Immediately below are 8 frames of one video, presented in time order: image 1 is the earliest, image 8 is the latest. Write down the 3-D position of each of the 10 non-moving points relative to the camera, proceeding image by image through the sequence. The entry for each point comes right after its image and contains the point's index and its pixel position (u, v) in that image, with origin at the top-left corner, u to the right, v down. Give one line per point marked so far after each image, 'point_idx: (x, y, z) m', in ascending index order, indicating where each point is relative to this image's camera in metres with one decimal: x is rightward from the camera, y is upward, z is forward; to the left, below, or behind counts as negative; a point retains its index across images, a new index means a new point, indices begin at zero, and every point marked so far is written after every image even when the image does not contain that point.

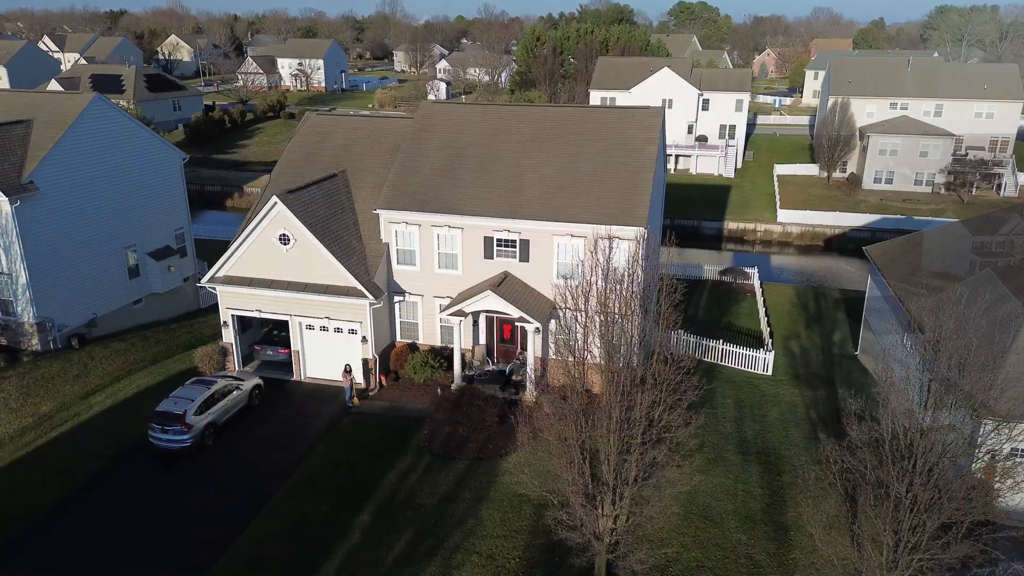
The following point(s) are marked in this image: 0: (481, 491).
0: (-0.7, -5.2, +18.8) m
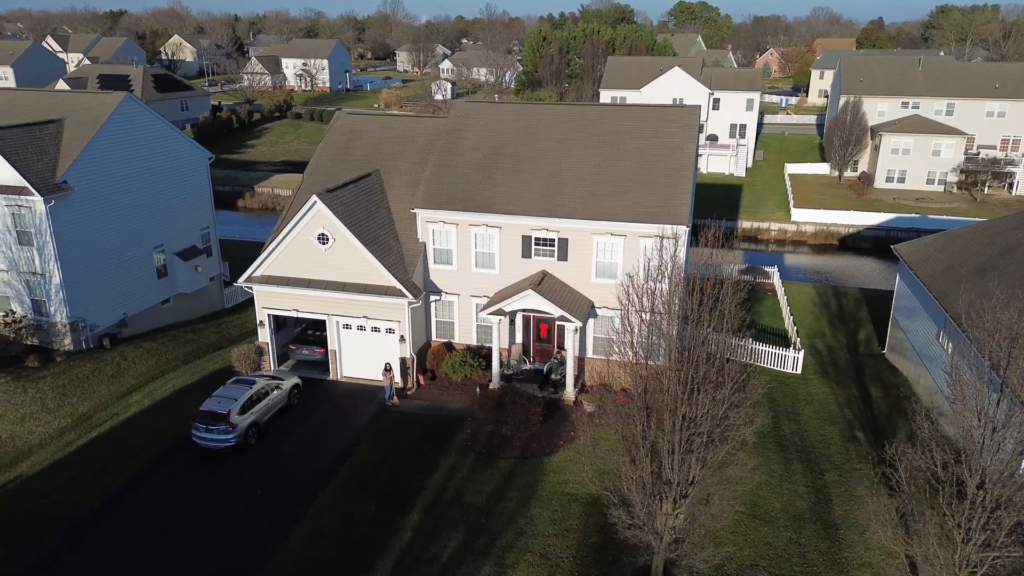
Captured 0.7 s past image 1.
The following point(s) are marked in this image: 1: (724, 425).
0: (+0.5, -5.1, +18.7) m
1: (+4.2, -2.8, +14.3) m
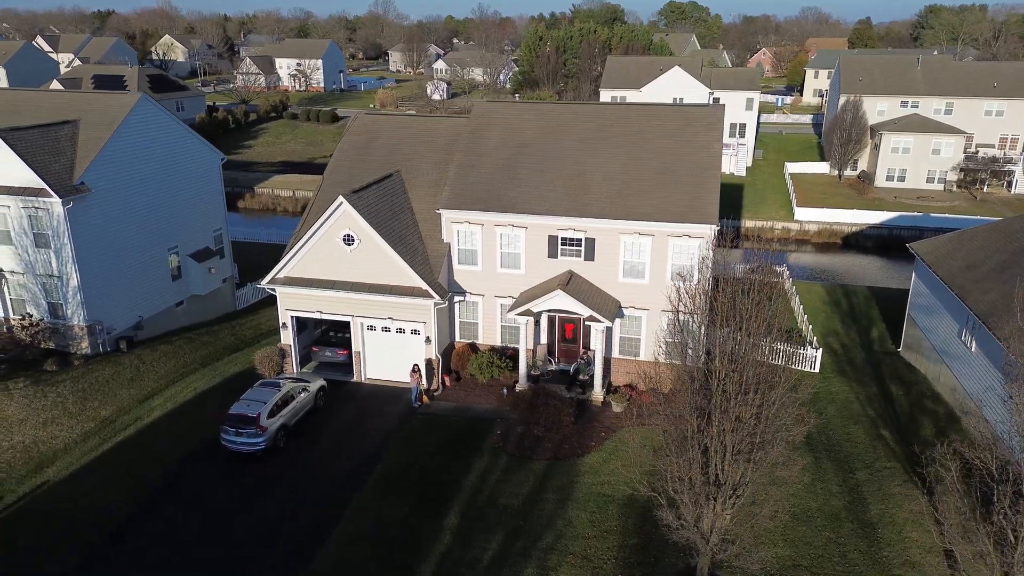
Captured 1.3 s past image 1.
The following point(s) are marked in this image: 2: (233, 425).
0: (+1.4, -5.1, +18.7) m
1: (+5.1, -2.8, +14.2) m
2: (-7.6, -3.7, +19.9) m
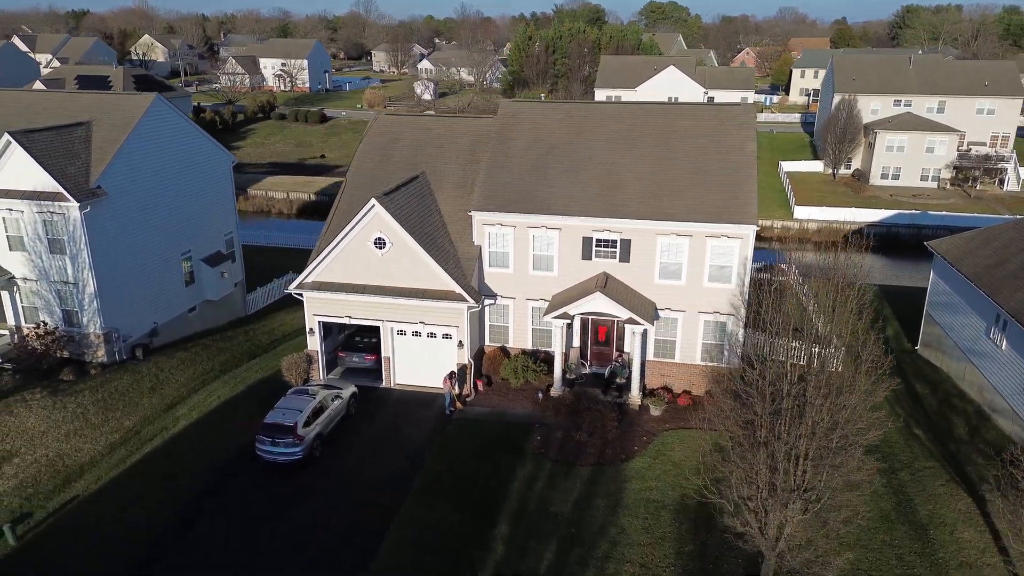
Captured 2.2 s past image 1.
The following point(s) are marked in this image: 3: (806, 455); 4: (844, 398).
0: (+2.6, -5.2, +18.4) m
1: (+6.4, -2.8, +14.0) m
2: (-6.4, -3.8, +19.4) m
3: (+5.5, -3.1, +13.7) m
4: (+6.3, -2.1, +14.1) m
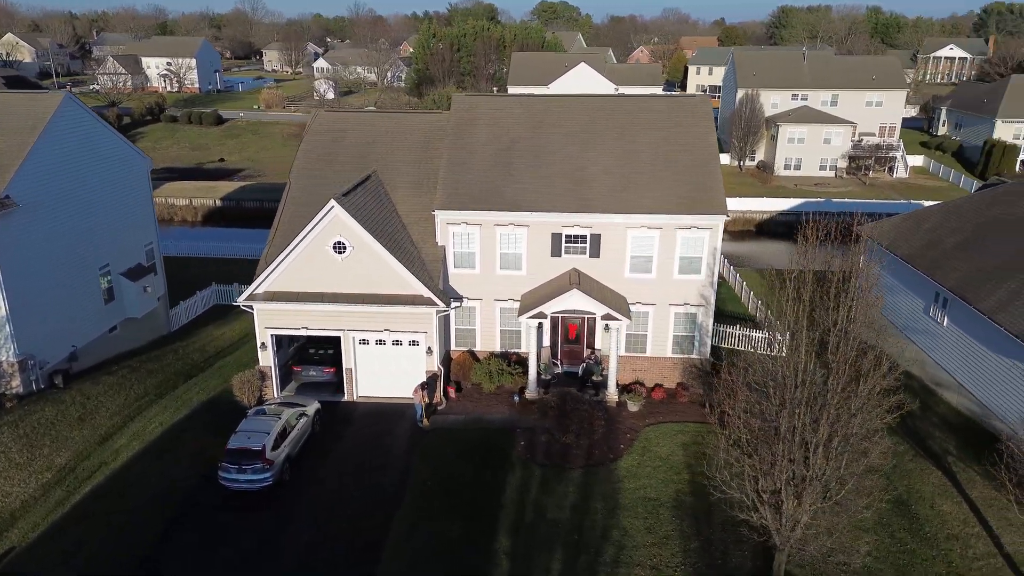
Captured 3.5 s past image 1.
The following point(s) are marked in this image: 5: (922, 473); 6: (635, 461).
0: (+2.4, -5.1, +17.9) m
1: (+6.7, -2.5, +14.1) m
2: (-6.7, -4.2, +17.7) m
3: (+5.8, -2.9, +13.6) m
4: (+6.6, -1.8, +14.2) m
5: (+11.0, -5.0, +19.9) m
6: (+3.2, -4.5, +19.2) m
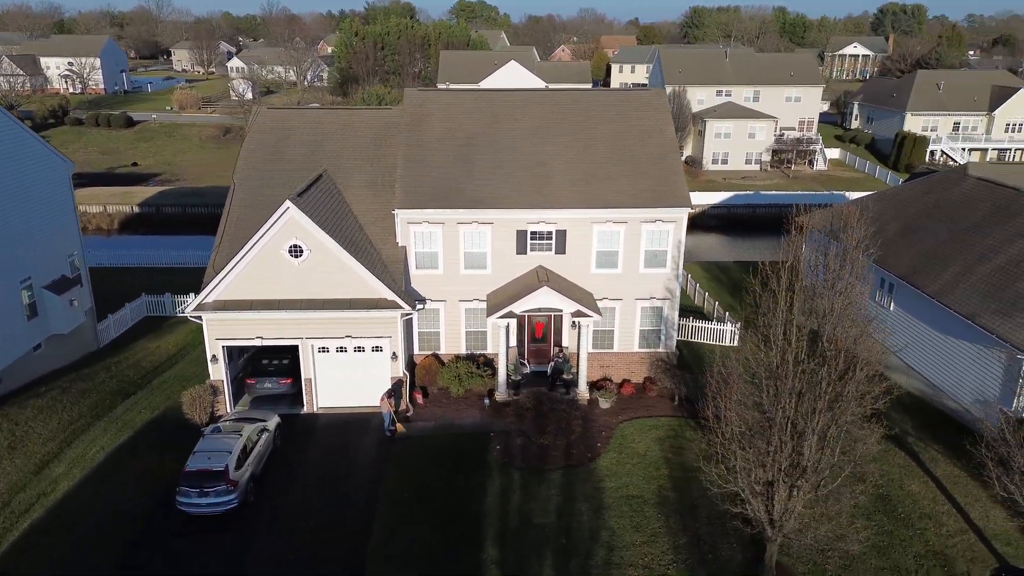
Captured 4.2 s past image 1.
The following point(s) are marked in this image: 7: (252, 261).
0: (+2.0, -5.0, +17.5) m
1: (+6.5, -2.3, +14.1) m
2: (-7.1, -4.4, +16.4) m
3: (+5.7, -2.7, +13.6) m
4: (+6.4, -1.6, +14.2) m
5: (+10.3, -4.6, +20.4) m
6: (+2.6, -4.4, +18.9) m
7: (-6.9, +0.7, +19.6) m
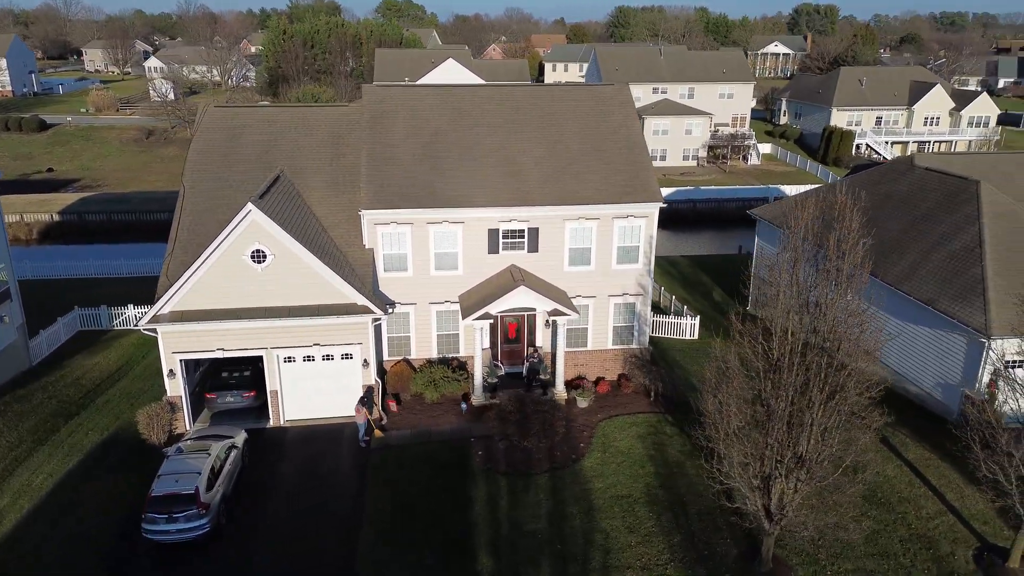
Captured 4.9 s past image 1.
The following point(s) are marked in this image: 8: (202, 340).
0: (+1.7, -5.0, +17.1) m
1: (+6.4, -2.1, +14.2) m
2: (-7.2, -4.6, +15.2) m
3: (+5.7, -2.5, +13.6) m
4: (+6.3, -1.4, +14.3) m
5: (+9.8, -4.3, +20.7) m
6: (+2.2, -4.3, +18.6) m
7: (-7.5, +0.5, +18.4) m
8: (-7.9, -1.3, +18.9) m
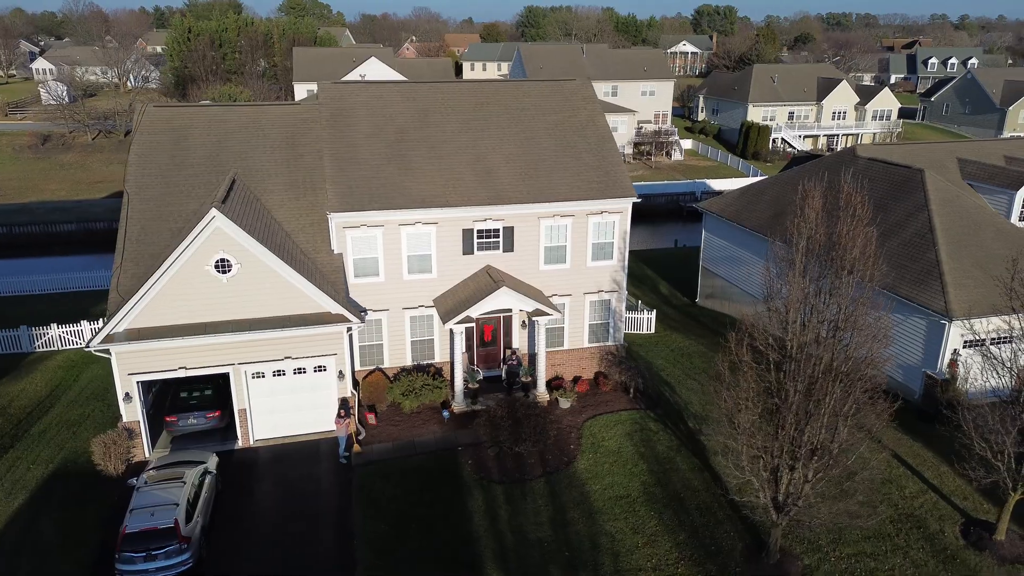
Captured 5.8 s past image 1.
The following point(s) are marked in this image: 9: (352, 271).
0: (+1.6, -4.9, +16.7) m
1: (+6.6, -1.8, +14.4) m
2: (-7.0, -4.9, +13.8) m
3: (+5.9, -2.3, +13.7) m
4: (+6.4, -1.2, +14.4) m
5: (+9.2, -4.0, +21.2) m
6: (+1.9, -4.3, +18.3) m
7: (-7.8, +0.2, +17.0) m
8: (-8.3, -1.7, +17.4) m
9: (-4.3, +0.4, +19.6) m
